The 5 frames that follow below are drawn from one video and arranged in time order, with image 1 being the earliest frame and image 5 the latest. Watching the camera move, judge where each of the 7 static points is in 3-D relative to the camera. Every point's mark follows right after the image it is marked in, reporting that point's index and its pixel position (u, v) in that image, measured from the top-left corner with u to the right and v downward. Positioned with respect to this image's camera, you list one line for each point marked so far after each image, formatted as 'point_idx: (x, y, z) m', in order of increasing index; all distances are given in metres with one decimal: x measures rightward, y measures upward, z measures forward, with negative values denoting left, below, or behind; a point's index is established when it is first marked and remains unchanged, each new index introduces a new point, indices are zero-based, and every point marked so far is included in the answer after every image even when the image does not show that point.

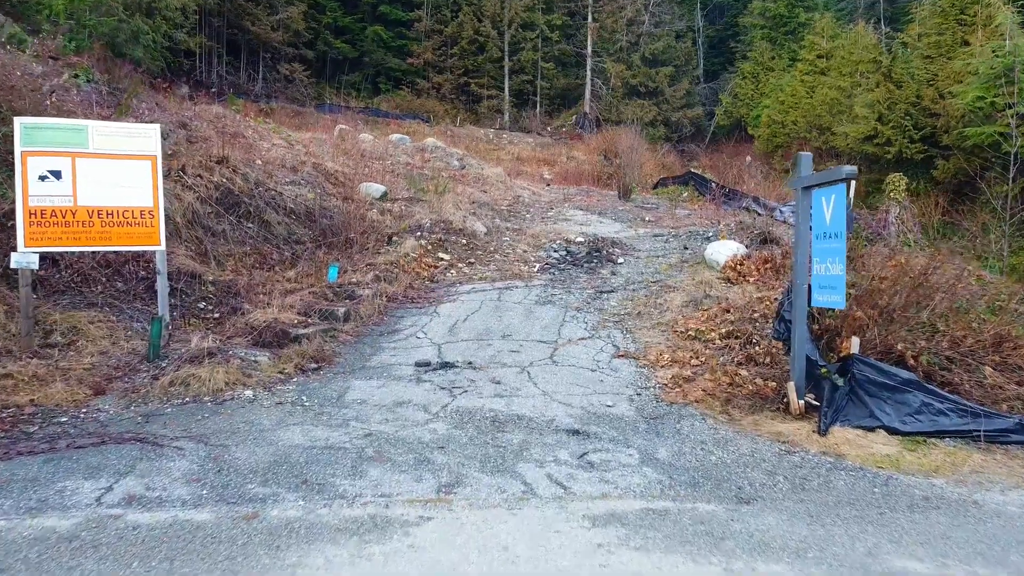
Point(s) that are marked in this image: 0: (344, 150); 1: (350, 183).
0: (-1.8, +1.4, +10.5) m
1: (-1.4, +0.9, +8.6) m
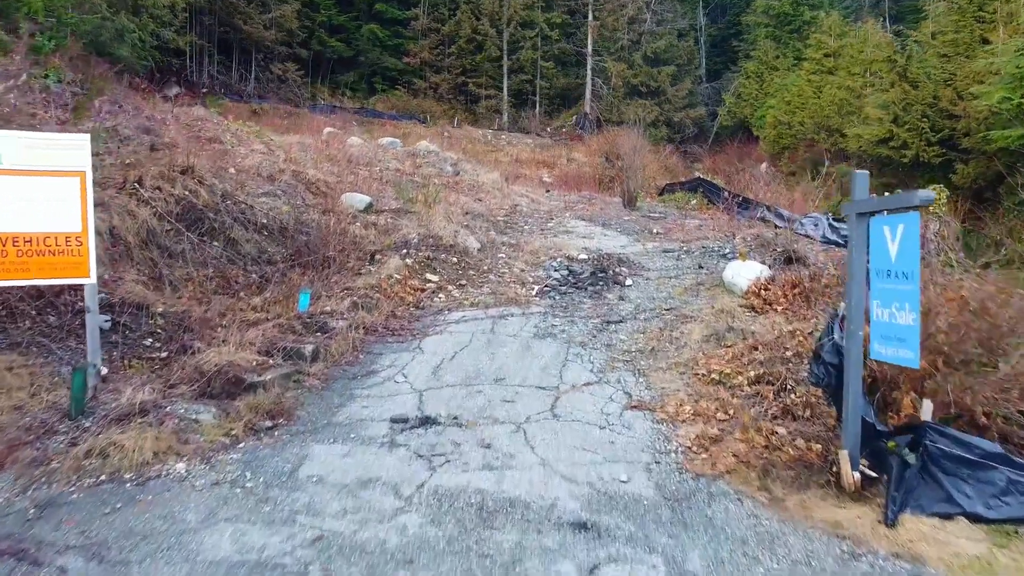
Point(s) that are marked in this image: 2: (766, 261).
0: (-1.8, +1.3, +9.8) m
1: (-1.4, +0.7, +7.9) m
2: (+1.6, +0.2, +6.2) m
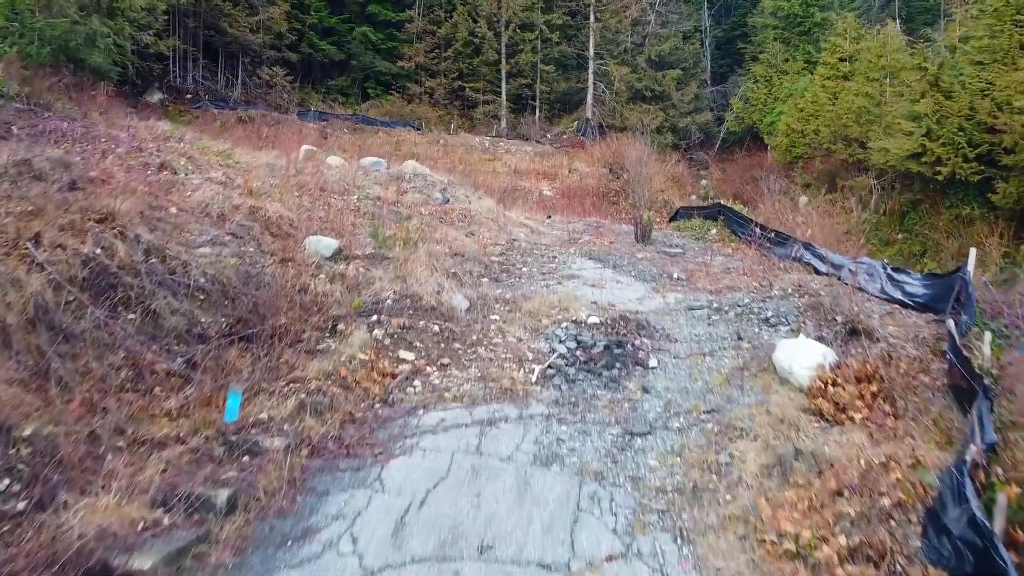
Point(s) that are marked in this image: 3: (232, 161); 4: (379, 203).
0: (-1.8, +0.9, +8.6) m
1: (-1.4, +0.3, +6.6) m
2: (+1.5, -0.2, +5.0) m
3: (-2.7, +1.2, +9.7) m
4: (-1.2, +0.7, +8.7) m
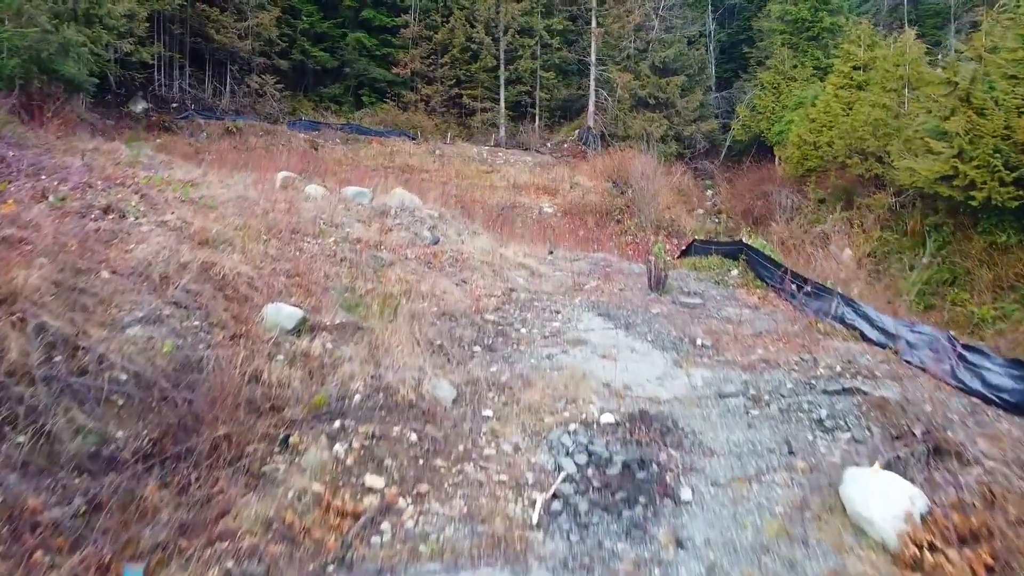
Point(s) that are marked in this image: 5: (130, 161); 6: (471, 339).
0: (-1.9, +0.5, +7.6) m
1: (-1.5, -0.1, +5.6) m
2: (+1.5, -0.6, +3.9) m
3: (-2.7, +0.8, +8.6) m
4: (-1.2, +0.3, +7.7) m
5: (-3.9, +1.3, +10.2) m
6: (-0.2, -0.3, +6.0) m
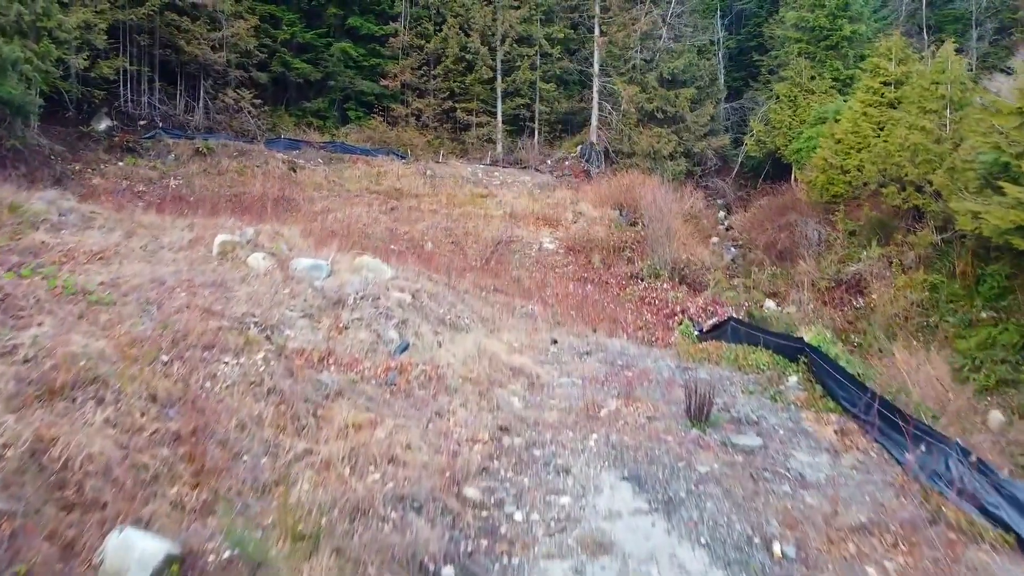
0: (-1.9, -0.3, +5.6) m
1: (-1.5, -0.8, +3.6) m
2: (+1.5, -1.4, +2.0) m
3: (-2.8, +0.1, +6.7) m
4: (-1.2, -0.4, +5.7) m
5: (-4.0, +0.5, +8.2) m
6: (-0.3, -1.1, +4.0) m
